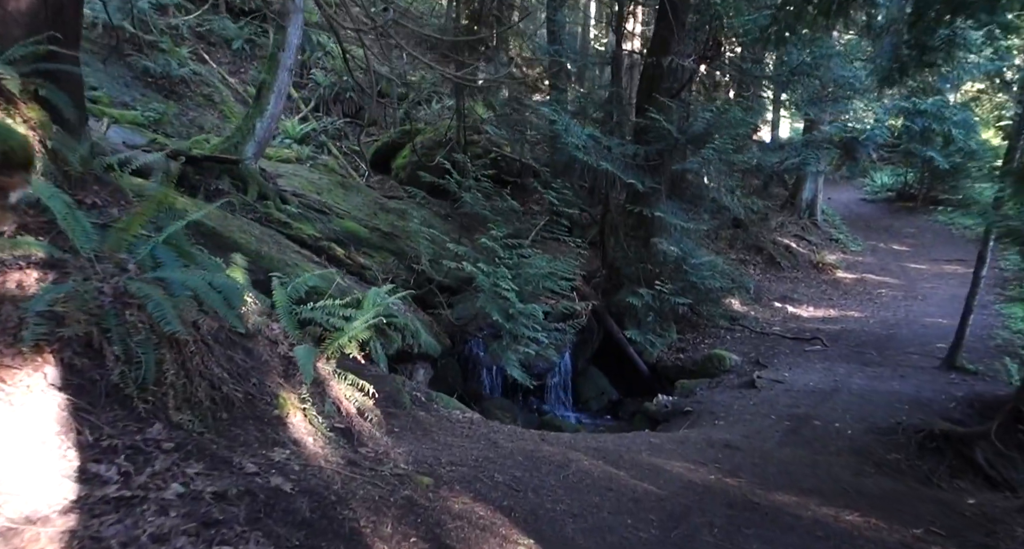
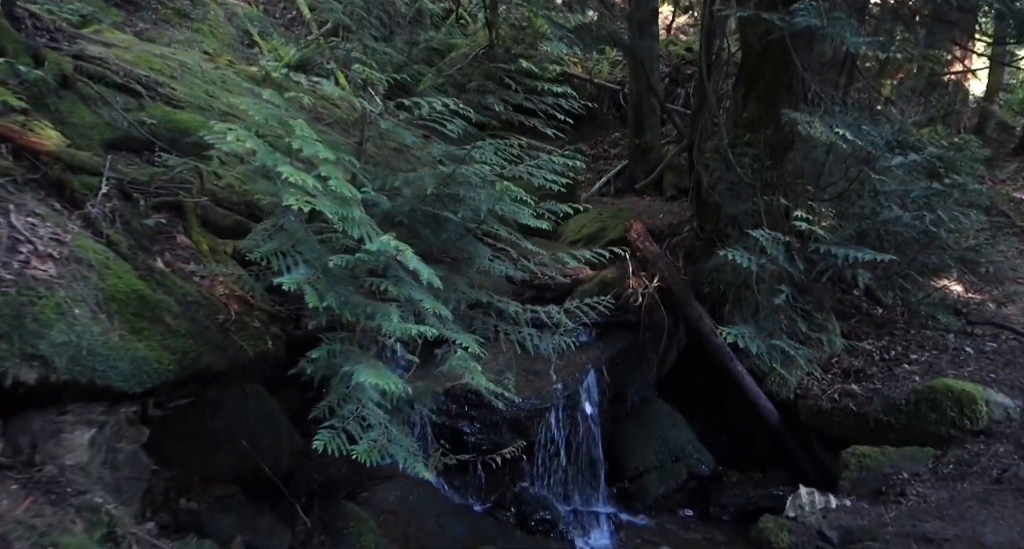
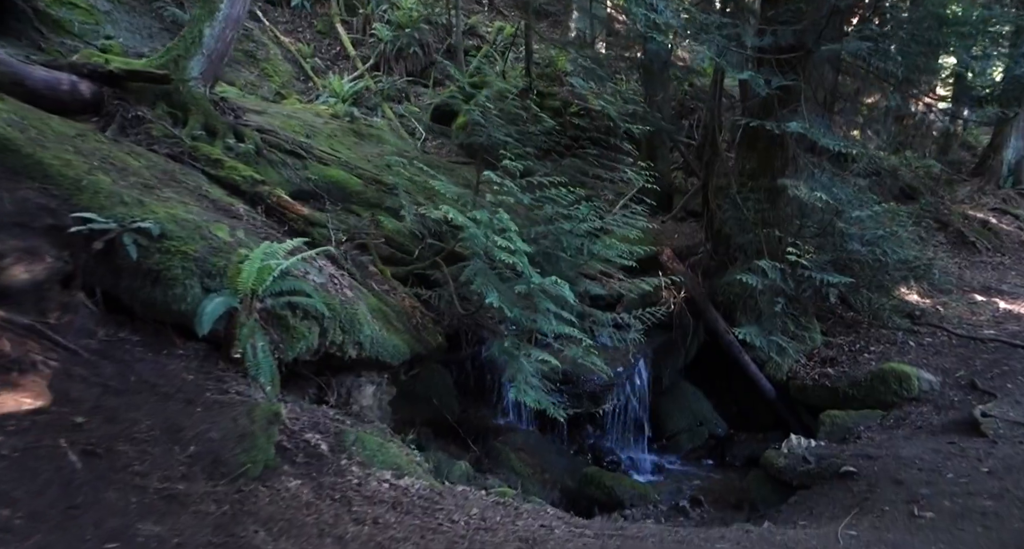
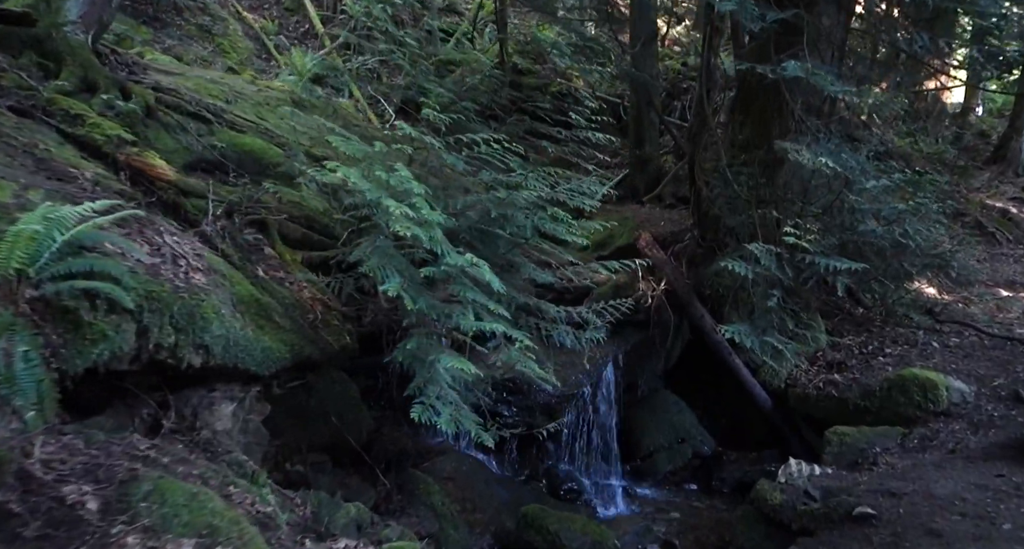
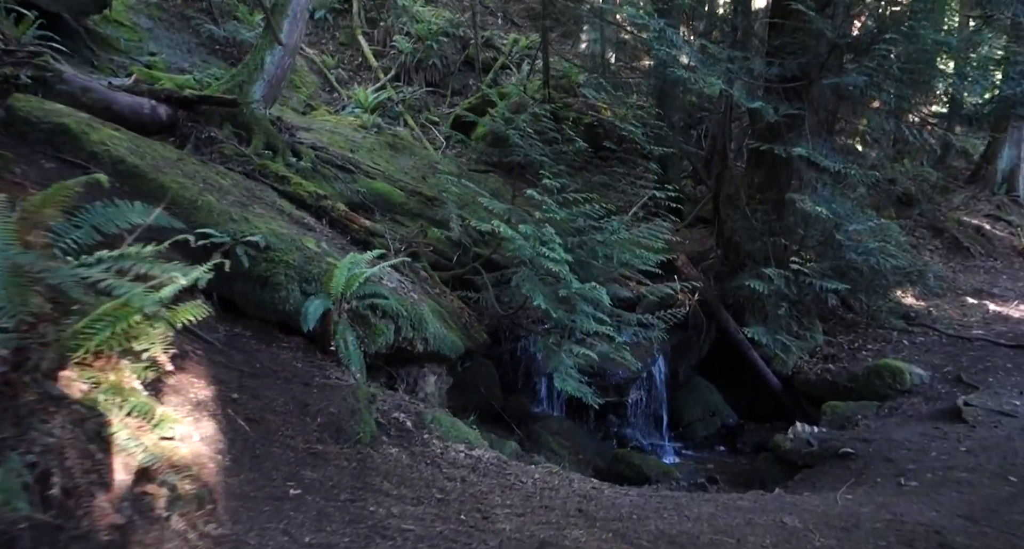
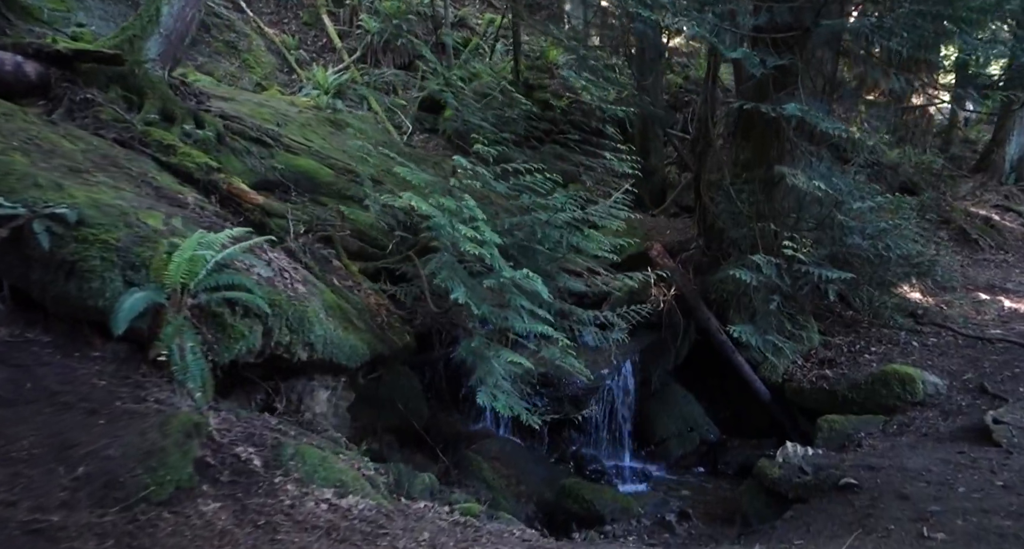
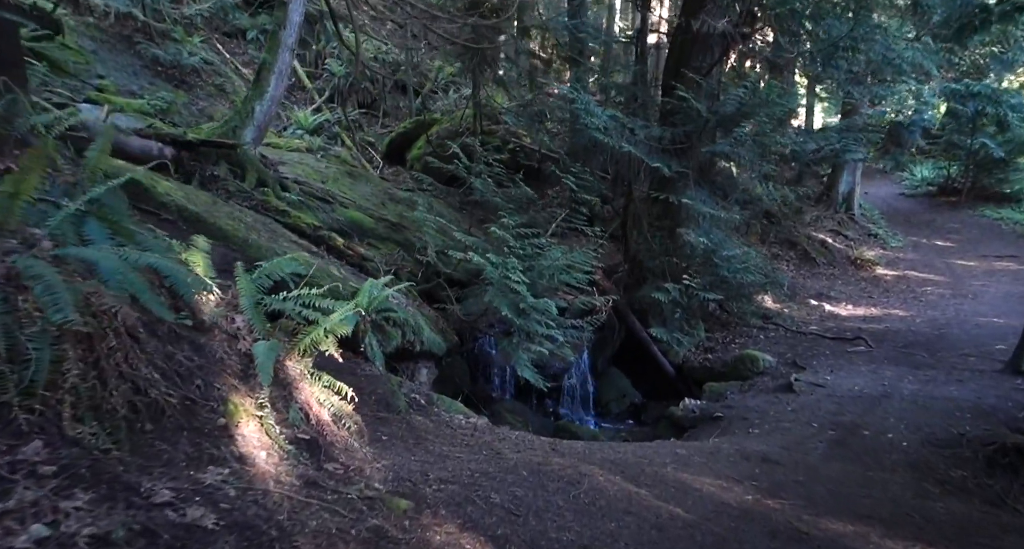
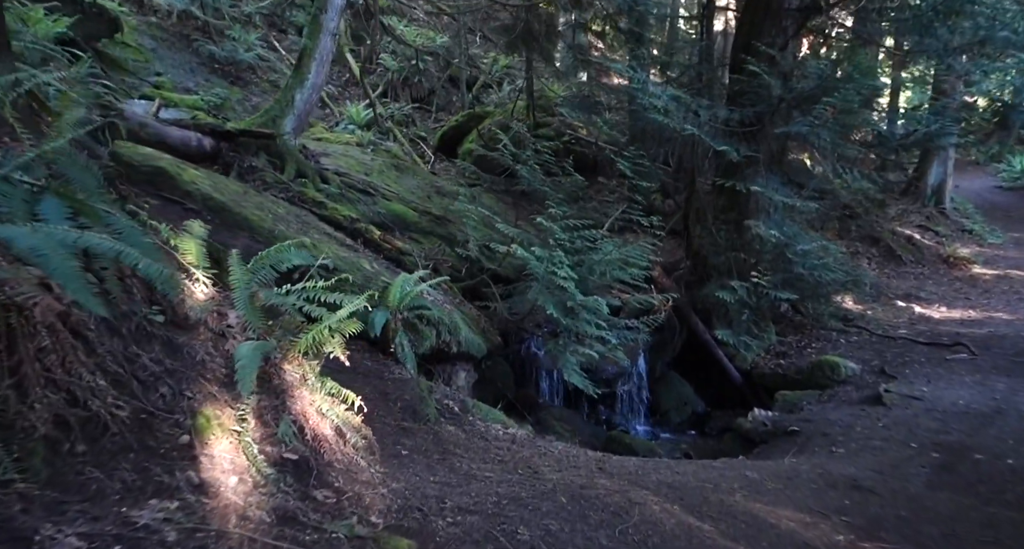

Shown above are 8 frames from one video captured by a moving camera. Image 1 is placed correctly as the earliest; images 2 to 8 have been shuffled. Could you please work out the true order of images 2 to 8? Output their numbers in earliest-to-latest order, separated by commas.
7, 8, 5, 3, 6, 4, 2
